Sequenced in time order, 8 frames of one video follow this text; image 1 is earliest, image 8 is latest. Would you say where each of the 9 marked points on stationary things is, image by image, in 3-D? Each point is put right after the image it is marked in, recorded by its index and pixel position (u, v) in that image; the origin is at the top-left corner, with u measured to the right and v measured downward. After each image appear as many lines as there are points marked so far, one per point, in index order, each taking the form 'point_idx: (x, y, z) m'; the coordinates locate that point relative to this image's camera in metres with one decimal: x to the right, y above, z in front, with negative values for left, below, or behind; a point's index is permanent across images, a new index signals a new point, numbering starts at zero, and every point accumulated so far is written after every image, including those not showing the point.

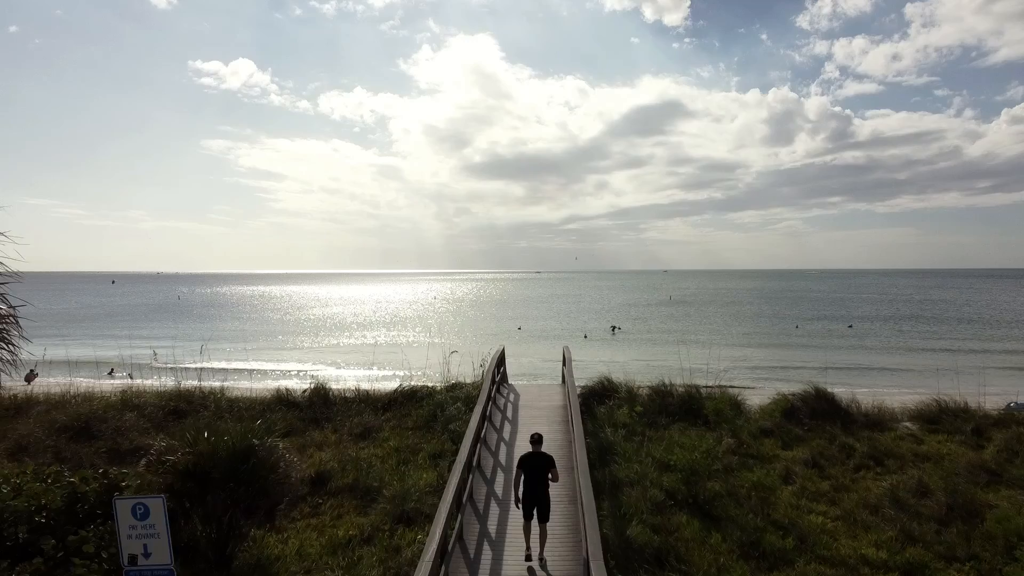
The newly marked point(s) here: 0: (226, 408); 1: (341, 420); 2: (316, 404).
0: (-6.8, -2.9, +12.7) m
1: (-3.8, -3.0, +12.0) m
2: (-4.7, -2.8, +12.9) m
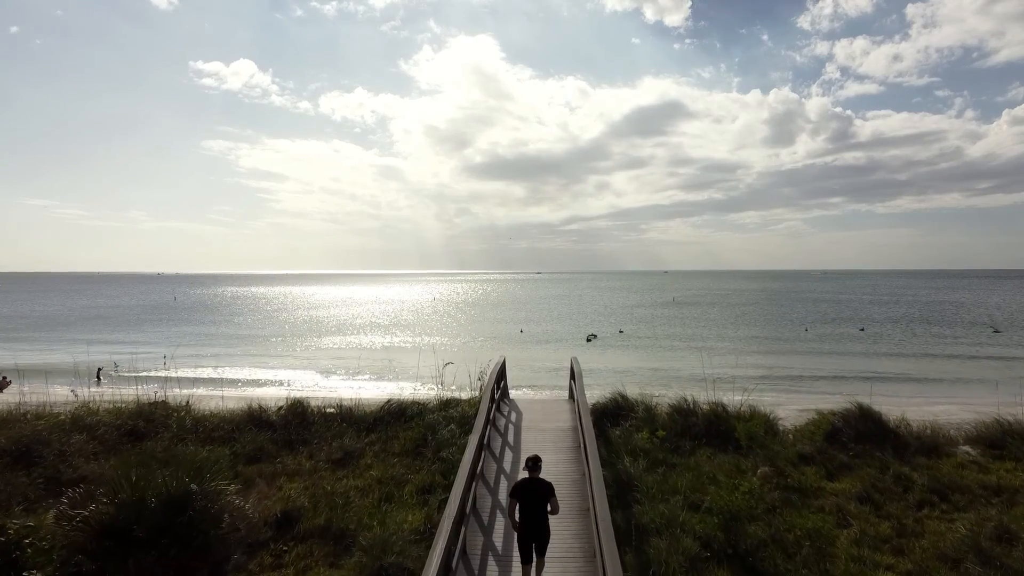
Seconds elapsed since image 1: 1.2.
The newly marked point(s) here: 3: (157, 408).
0: (-6.8, -3.0, +11.2) m
1: (-3.8, -3.1, +10.5) m
2: (-4.7, -2.9, +11.4) m
3: (-8.2, -2.8, +12.4) m
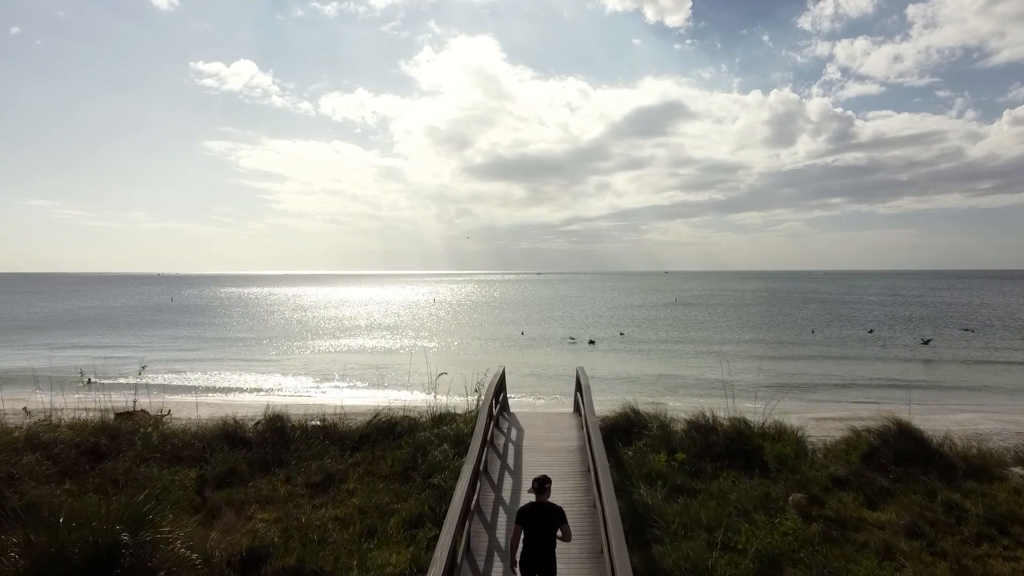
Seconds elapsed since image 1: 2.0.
0: (-6.8, -3.0, +10.2) m
1: (-3.8, -3.1, +9.5) m
2: (-4.7, -2.9, +10.4) m
3: (-8.2, -2.9, +11.3) m
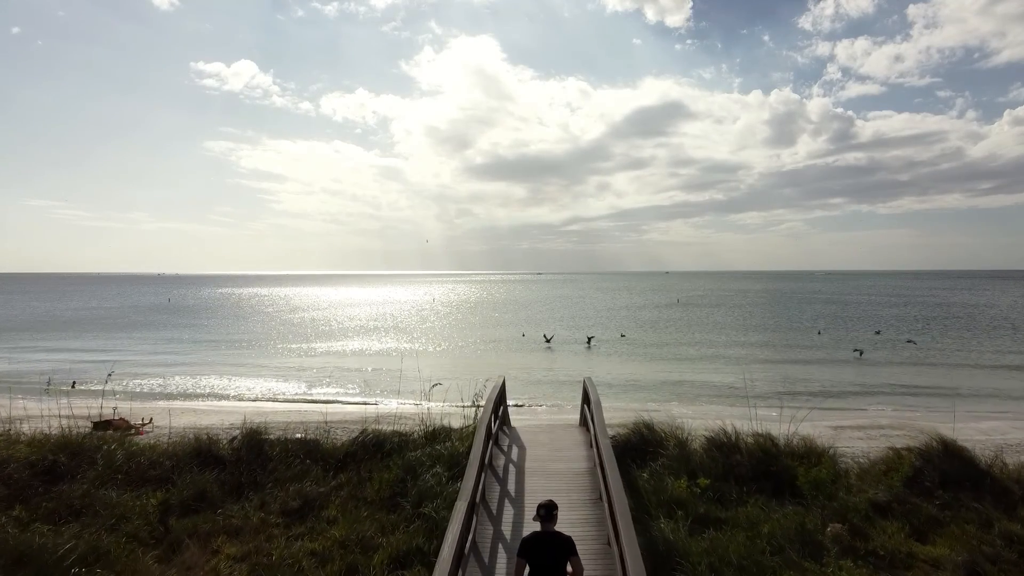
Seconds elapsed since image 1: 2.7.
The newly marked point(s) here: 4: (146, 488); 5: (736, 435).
0: (-6.8, -3.1, +9.2) m
1: (-3.8, -3.2, +8.5) m
2: (-4.7, -3.0, +9.4) m
3: (-8.2, -2.9, +10.3) m
4: (-5.9, -3.2, +8.6) m
5: (+4.0, -2.6, +9.5) m
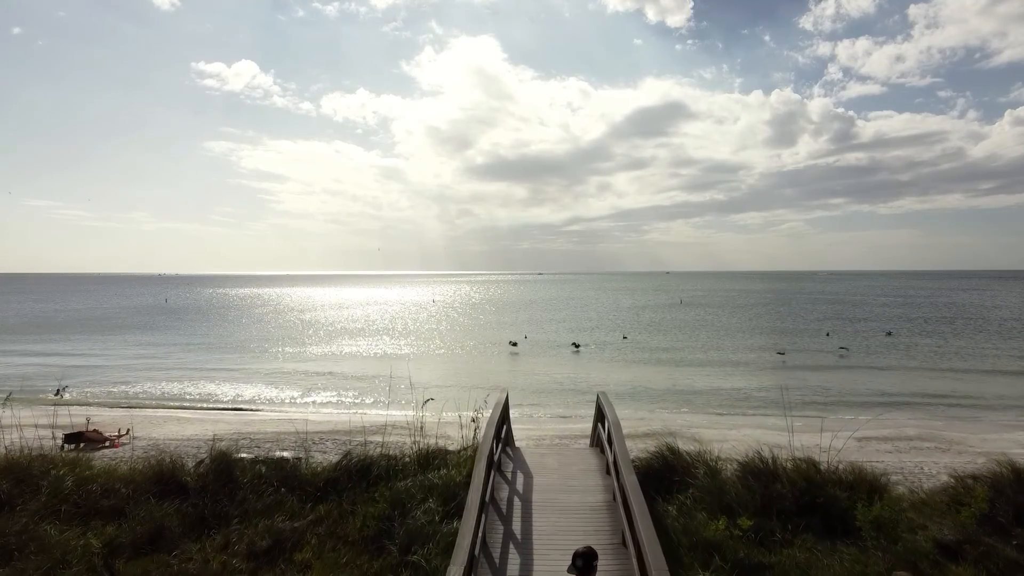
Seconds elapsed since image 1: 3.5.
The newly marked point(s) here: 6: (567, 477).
0: (-6.7, -3.1, +8.0) m
1: (-3.7, -3.2, +7.4) m
2: (-4.6, -3.0, +8.2) m
3: (-8.1, -3.0, +9.2) m
4: (-5.9, -3.3, +7.5) m
5: (+4.1, -2.7, +8.4) m
6: (+0.8, -2.8, +7.8) m
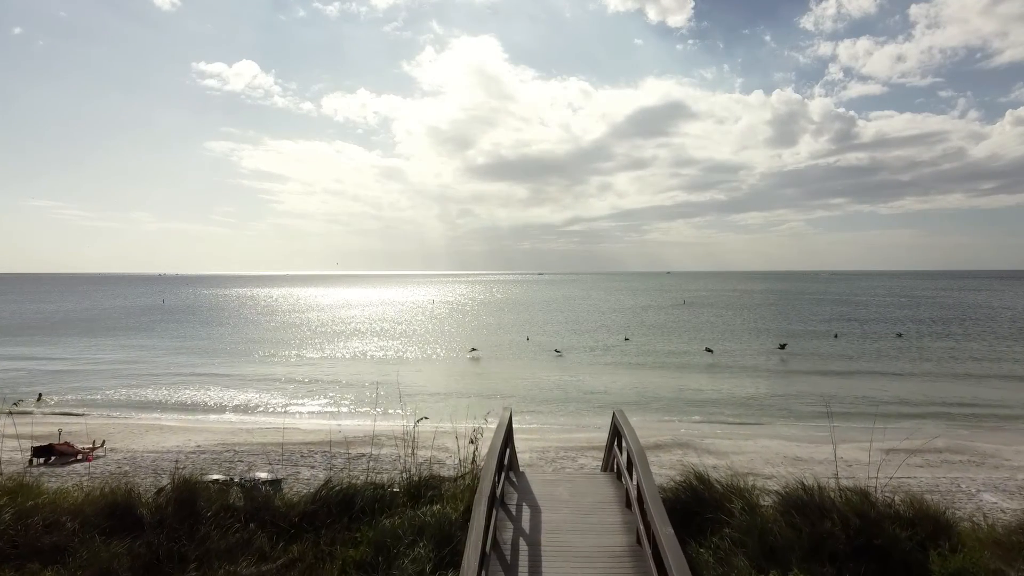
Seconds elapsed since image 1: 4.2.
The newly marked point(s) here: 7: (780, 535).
0: (-6.6, -3.2, +7.0) m
1: (-3.7, -3.3, +6.3) m
2: (-4.5, -3.1, +7.2) m
3: (-8.1, -3.0, +8.1) m
4: (-5.8, -3.3, +6.4) m
5: (+4.1, -2.7, +7.3) m
6: (+0.9, -2.8, +6.7) m
7: (+3.1, -2.9, +6.2) m
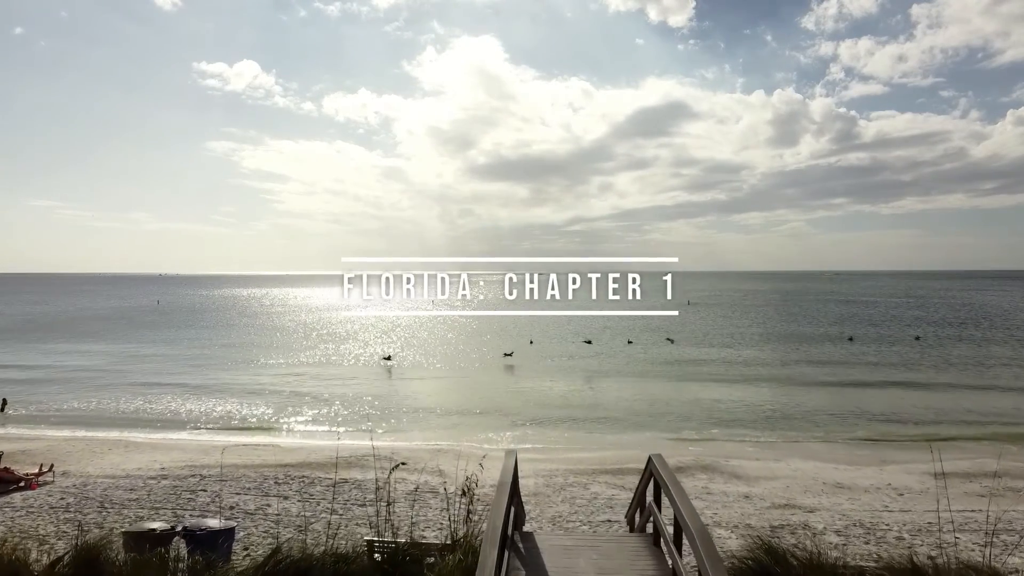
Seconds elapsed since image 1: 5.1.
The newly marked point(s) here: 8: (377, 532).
0: (-6.6, -3.2, +5.2) m
1: (-3.6, -3.4, +4.5) m
2: (-4.5, -3.2, +5.4) m
3: (-8.0, -3.1, +6.3) m
4: (-5.7, -3.4, +4.6) m
5: (+4.2, -2.8, +5.5) m
6: (+0.9, -2.9, +4.9) m
7: (+3.2, -2.9, +4.4) m
8: (-1.7, -3.0, +7.0) m
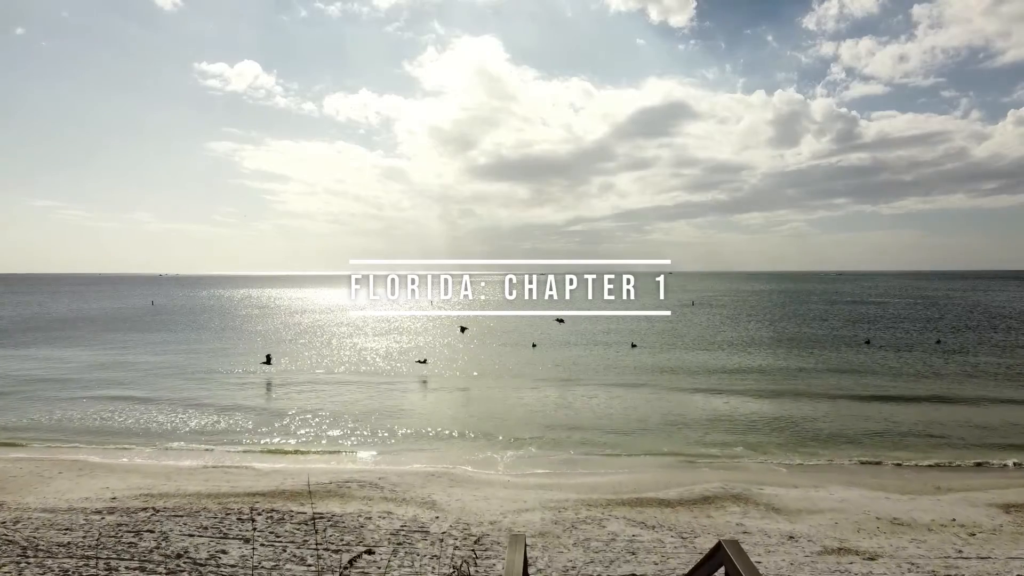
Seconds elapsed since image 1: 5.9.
0: (-6.5, -3.3, +3.3) m
1: (-3.5, -3.5, +2.6) m
2: (-4.4, -3.2, +3.5) m
3: (-8.0, -3.2, +4.4) m
4: (-5.7, -3.5, +2.7) m
5: (+4.2, -2.9, +3.6) m
6: (+1.0, -3.0, +3.0) m
7: (+3.2, -3.0, +2.5) m
8: (-1.7, -3.1, +5.1) m
